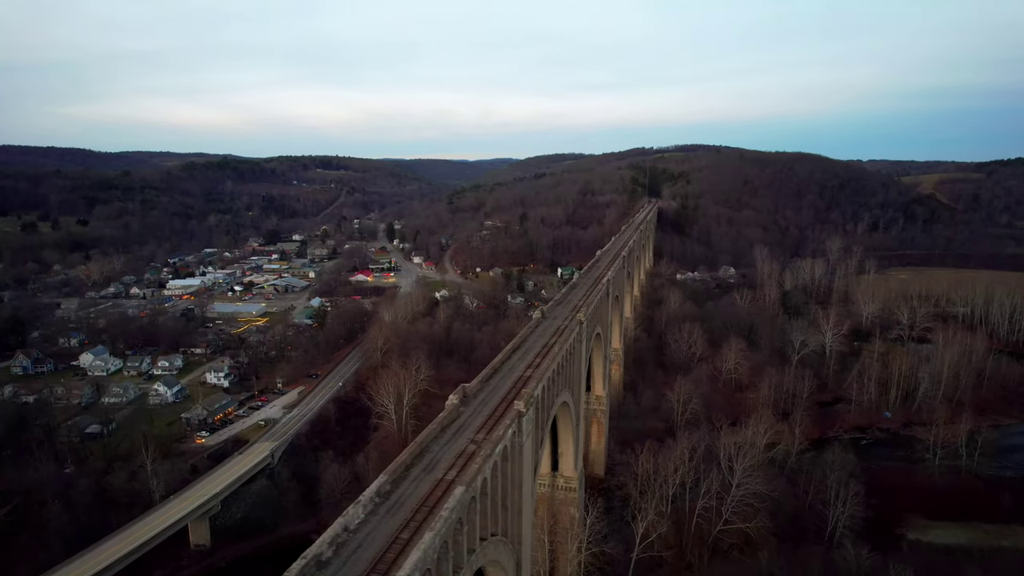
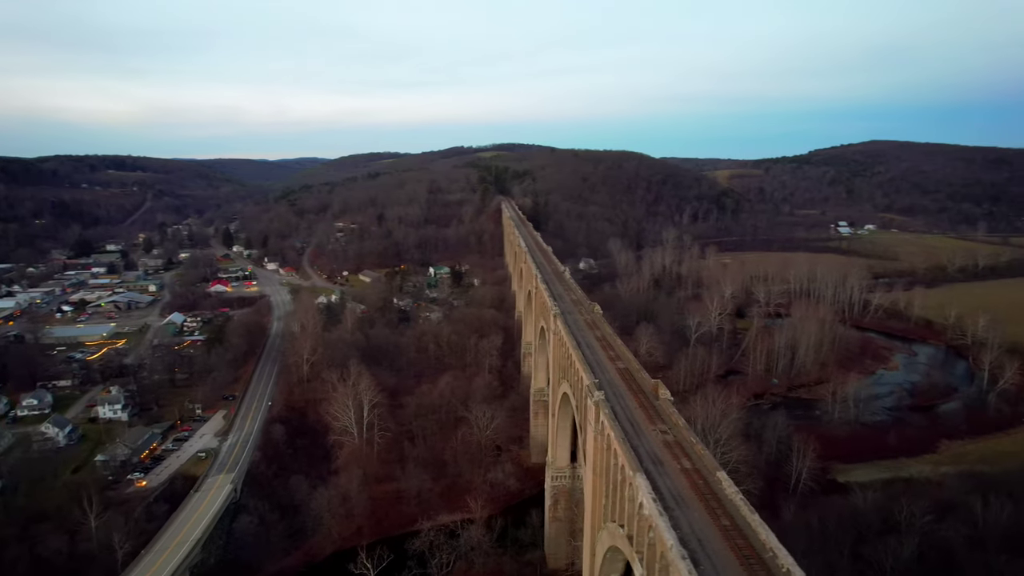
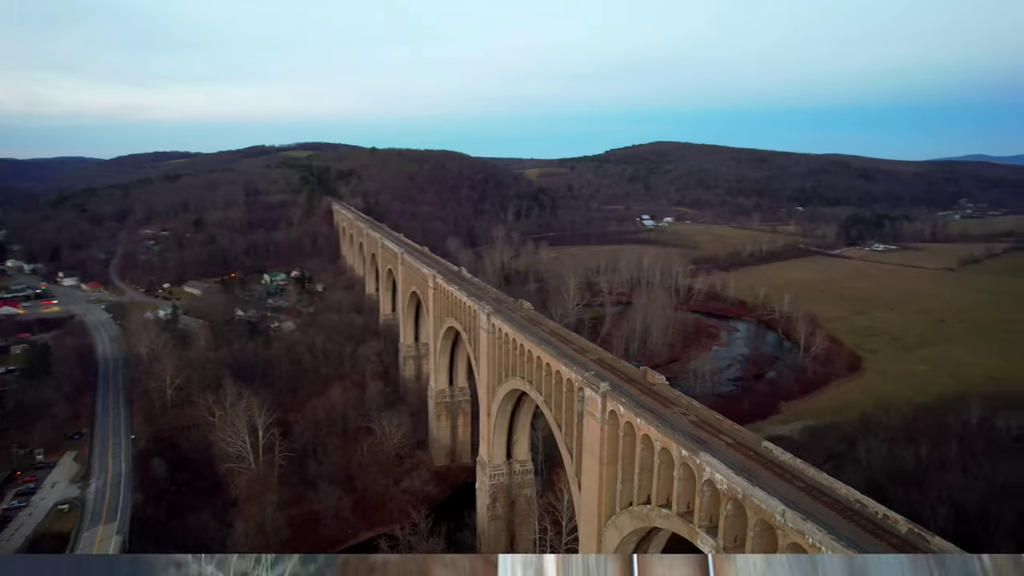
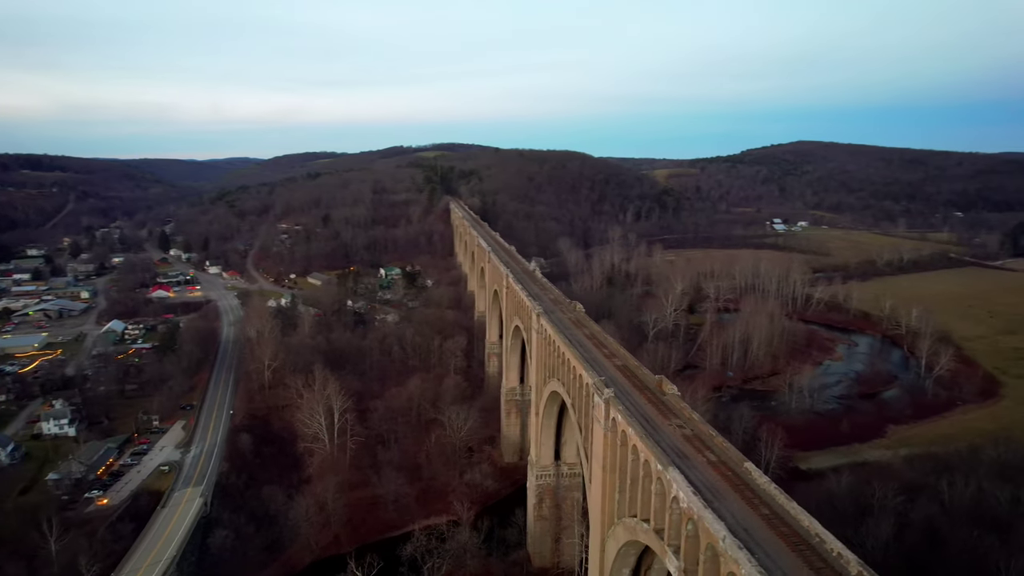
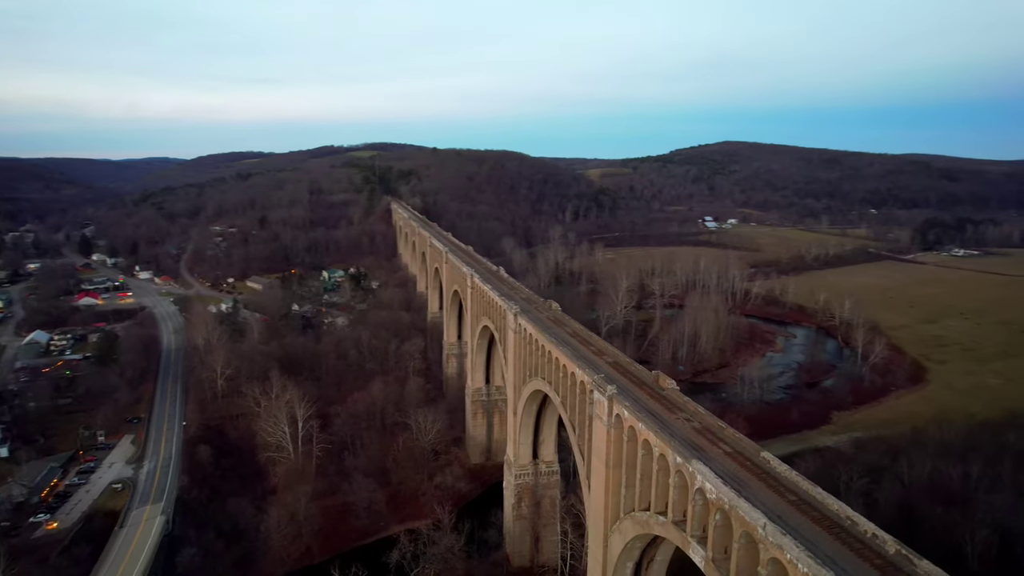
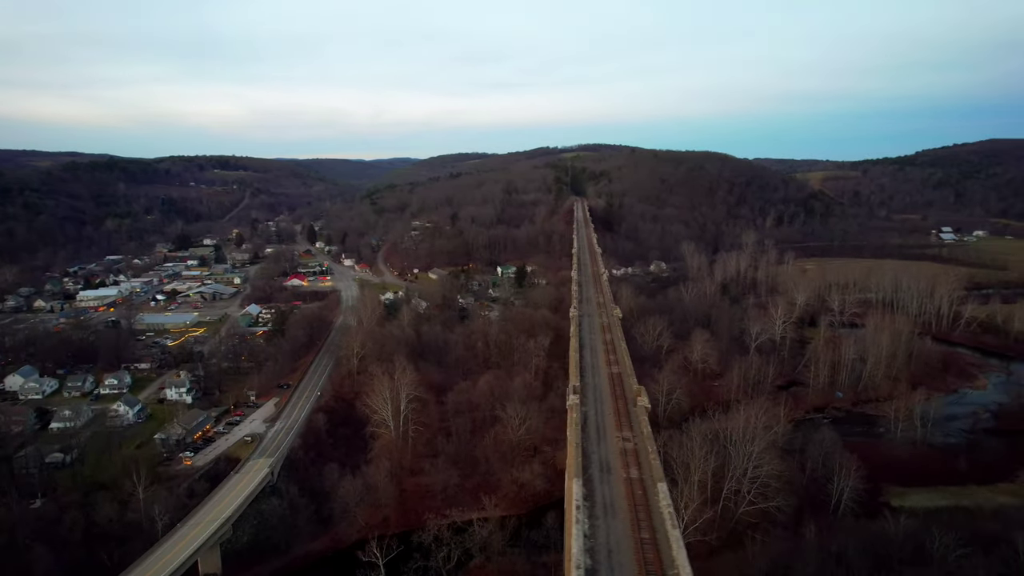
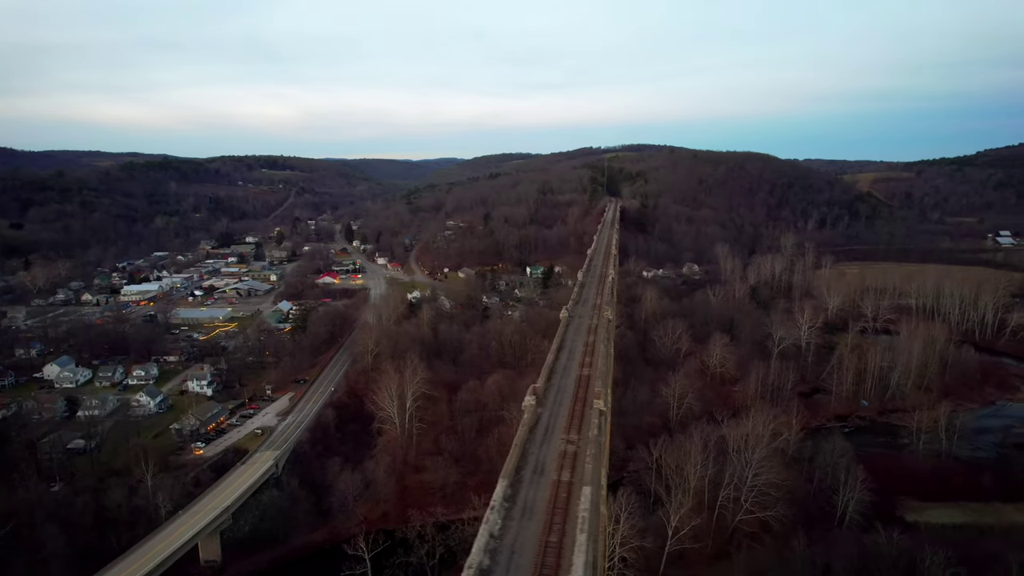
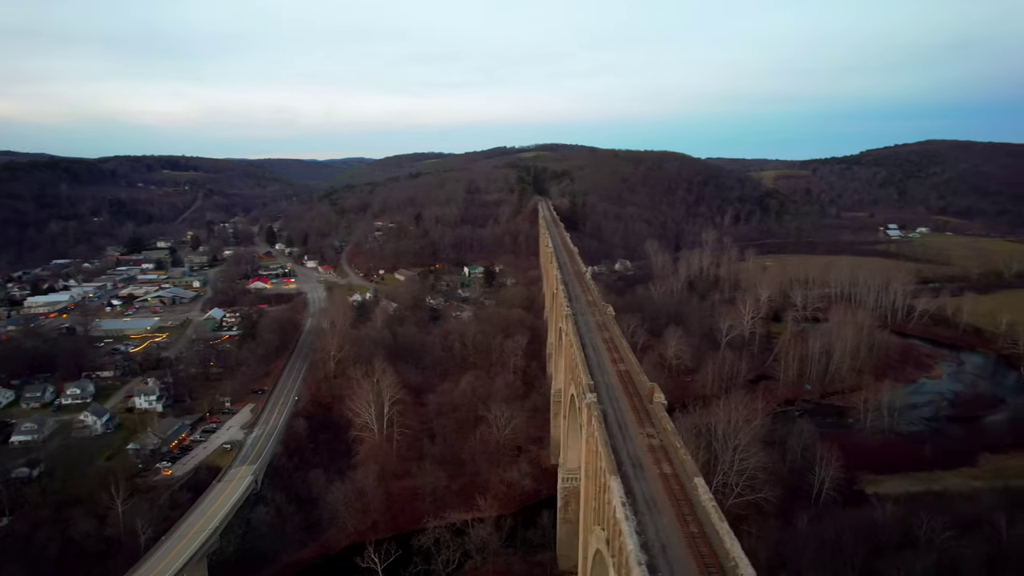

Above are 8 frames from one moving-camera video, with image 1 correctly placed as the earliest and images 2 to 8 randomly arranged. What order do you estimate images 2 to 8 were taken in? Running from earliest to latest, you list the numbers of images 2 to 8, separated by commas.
7, 6, 8, 2, 4, 5, 3
